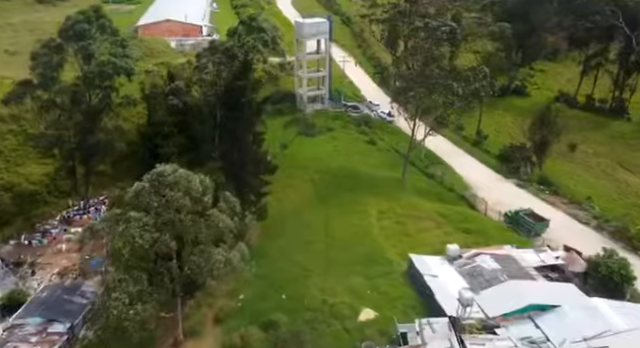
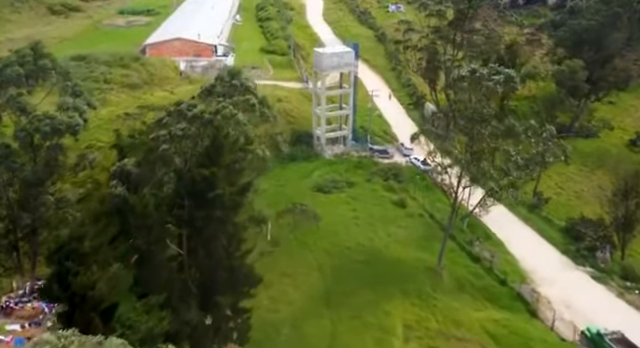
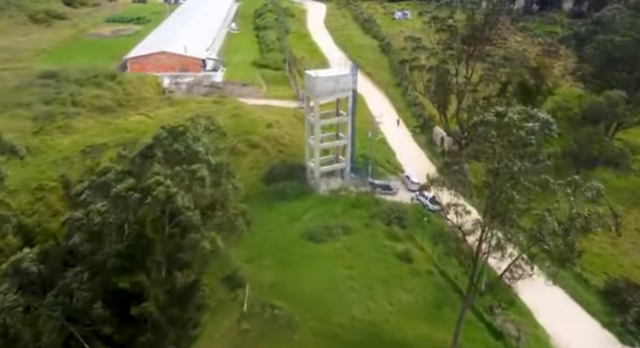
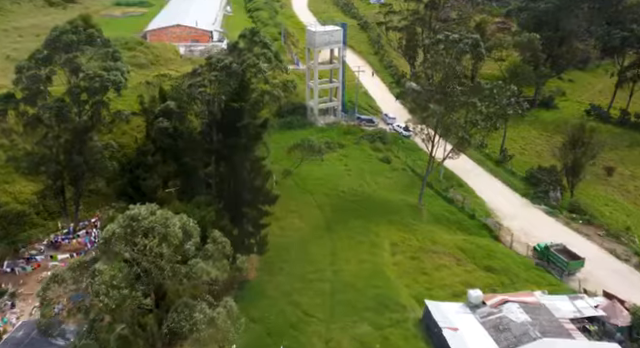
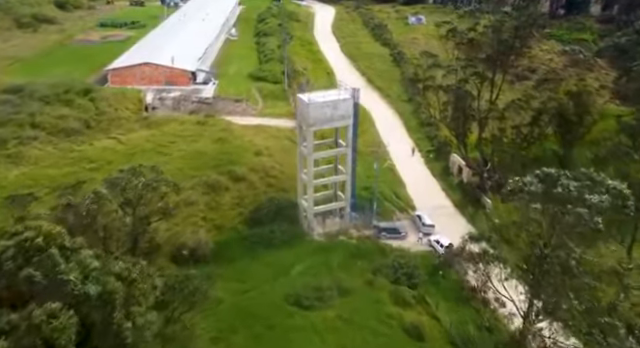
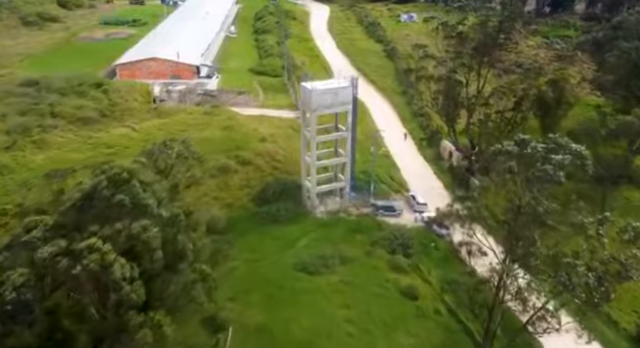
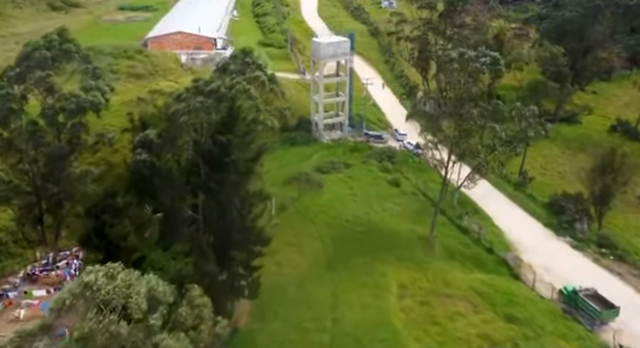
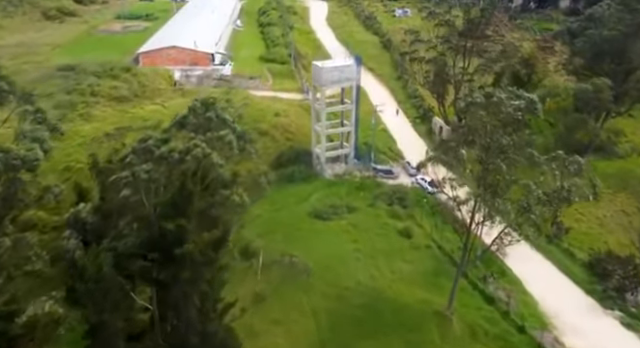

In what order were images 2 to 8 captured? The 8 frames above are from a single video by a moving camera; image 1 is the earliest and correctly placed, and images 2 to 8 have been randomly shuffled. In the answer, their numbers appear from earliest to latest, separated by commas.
4, 7, 2, 8, 3, 6, 5
